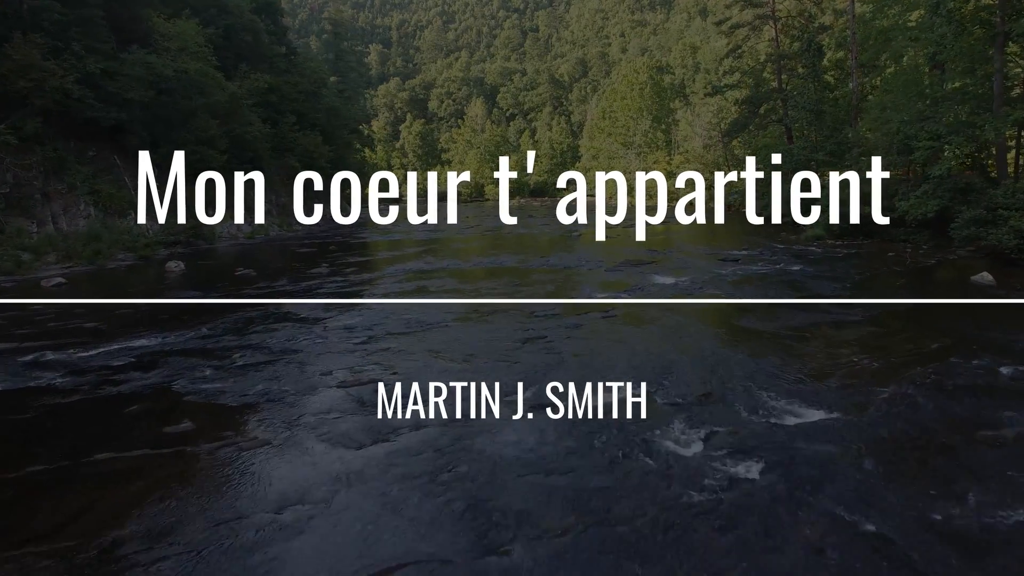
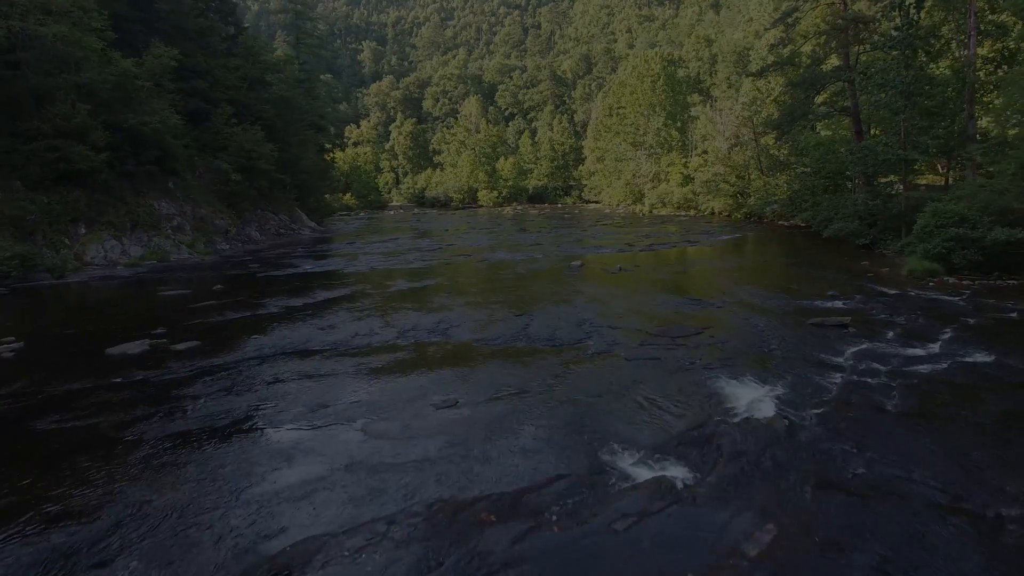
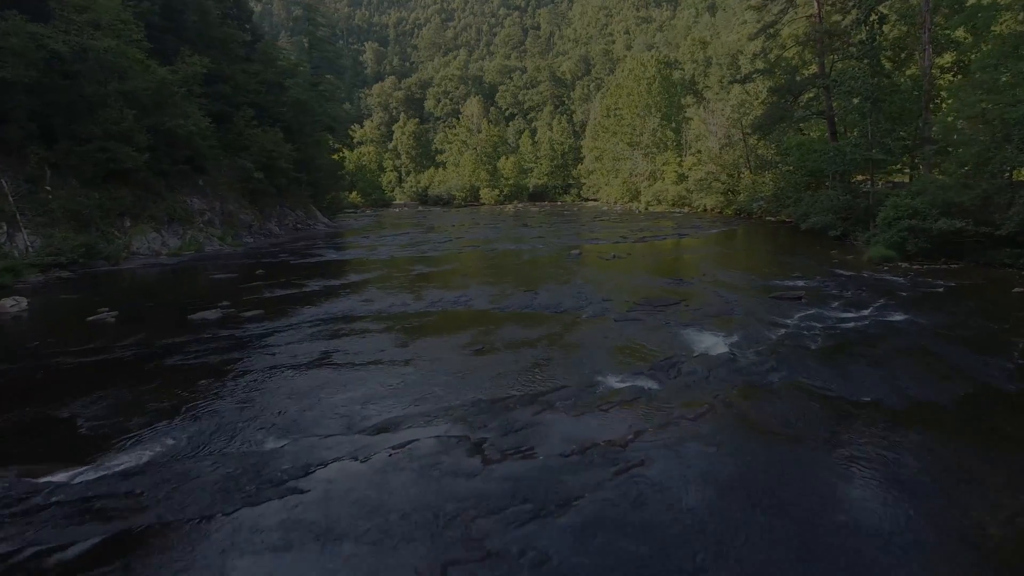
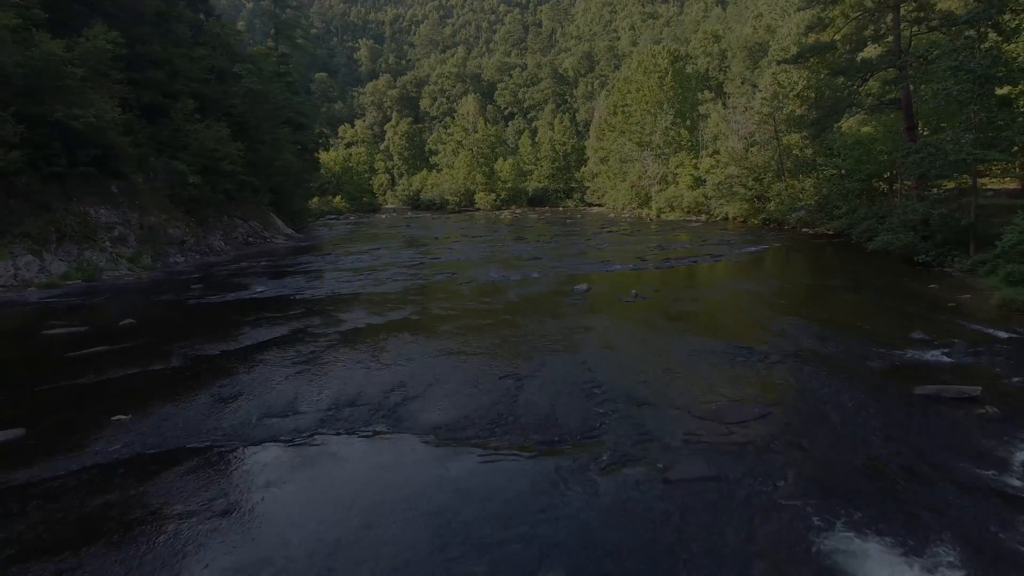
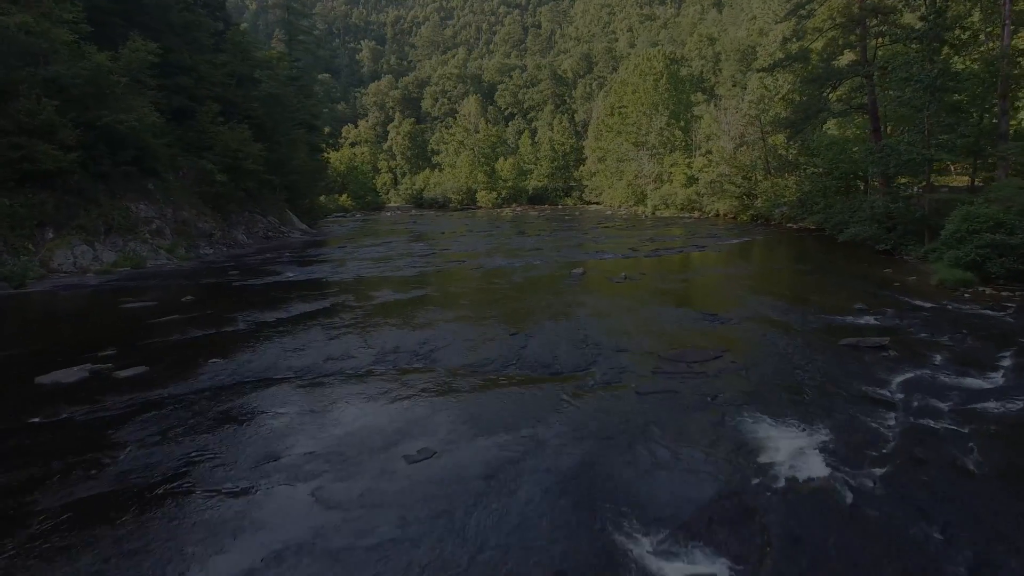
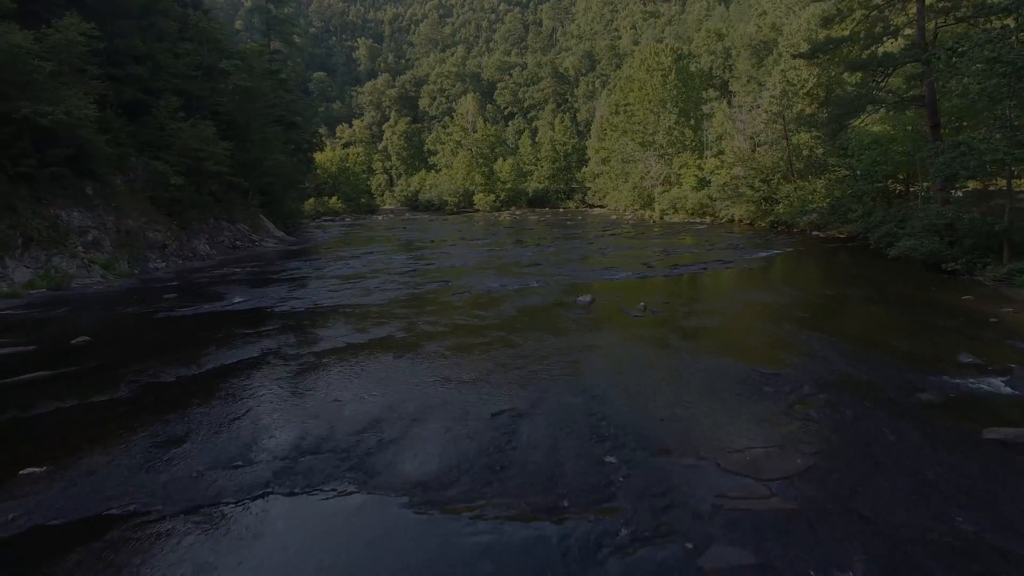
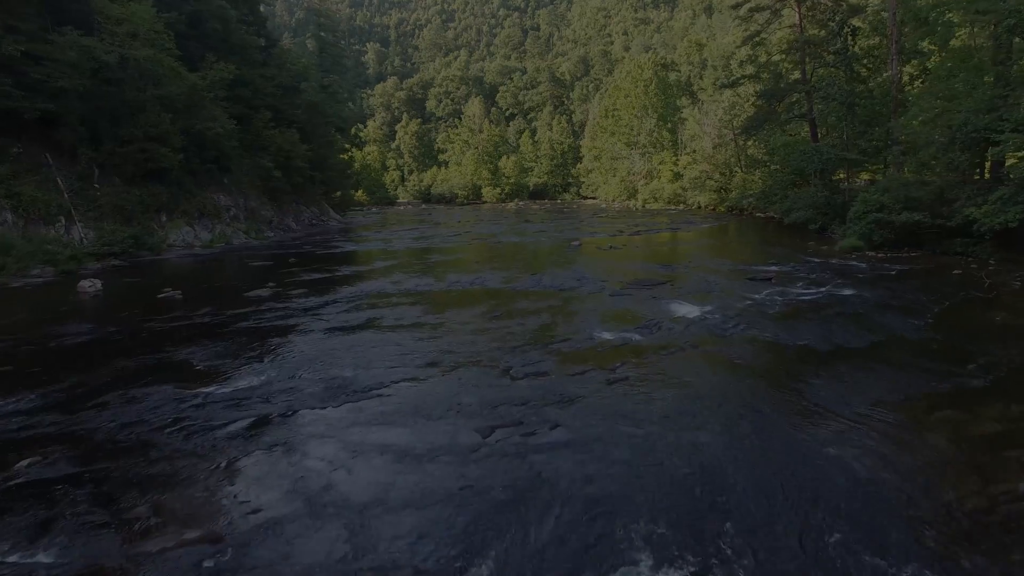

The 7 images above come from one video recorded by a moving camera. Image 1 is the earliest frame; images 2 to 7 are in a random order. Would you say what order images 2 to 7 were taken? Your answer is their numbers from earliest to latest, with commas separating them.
7, 3, 2, 5, 4, 6
